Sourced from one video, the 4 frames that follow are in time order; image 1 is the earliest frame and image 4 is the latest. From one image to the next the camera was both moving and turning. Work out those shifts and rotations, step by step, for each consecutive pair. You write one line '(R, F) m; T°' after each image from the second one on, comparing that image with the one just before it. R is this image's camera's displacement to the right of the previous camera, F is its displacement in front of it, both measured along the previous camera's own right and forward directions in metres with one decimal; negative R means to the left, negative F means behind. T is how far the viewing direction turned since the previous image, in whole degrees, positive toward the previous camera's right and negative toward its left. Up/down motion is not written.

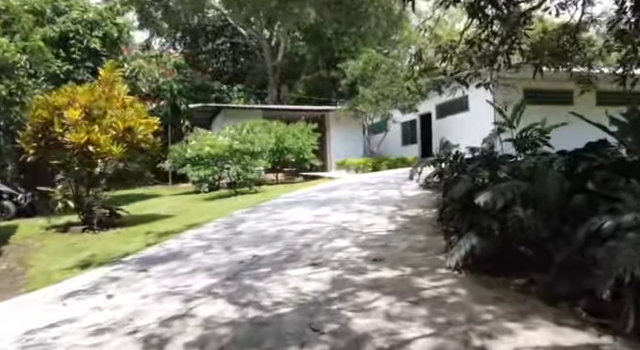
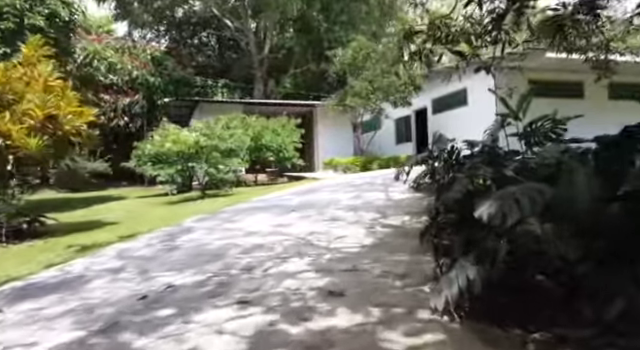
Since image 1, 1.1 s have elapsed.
(+0.5, +1.7) m; 0°
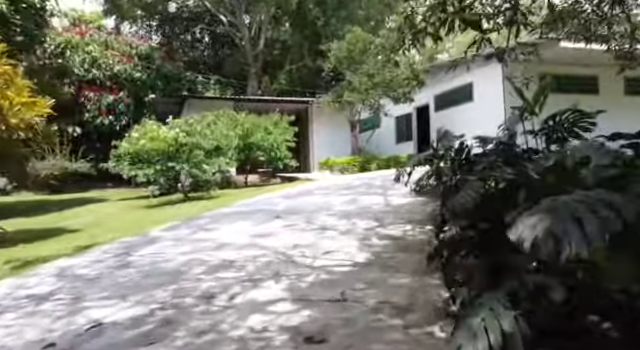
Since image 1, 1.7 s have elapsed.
(+0.2, +1.1) m; 0°
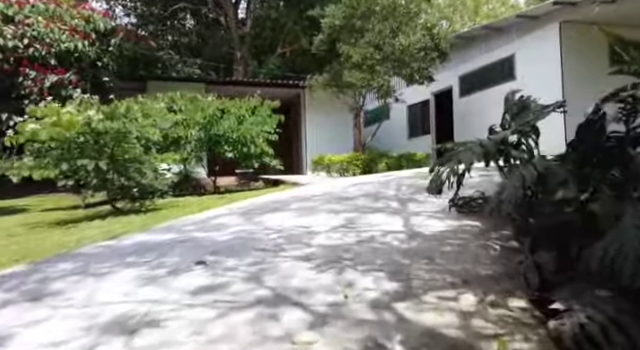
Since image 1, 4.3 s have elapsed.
(+0.3, +3.6) m; -1°
